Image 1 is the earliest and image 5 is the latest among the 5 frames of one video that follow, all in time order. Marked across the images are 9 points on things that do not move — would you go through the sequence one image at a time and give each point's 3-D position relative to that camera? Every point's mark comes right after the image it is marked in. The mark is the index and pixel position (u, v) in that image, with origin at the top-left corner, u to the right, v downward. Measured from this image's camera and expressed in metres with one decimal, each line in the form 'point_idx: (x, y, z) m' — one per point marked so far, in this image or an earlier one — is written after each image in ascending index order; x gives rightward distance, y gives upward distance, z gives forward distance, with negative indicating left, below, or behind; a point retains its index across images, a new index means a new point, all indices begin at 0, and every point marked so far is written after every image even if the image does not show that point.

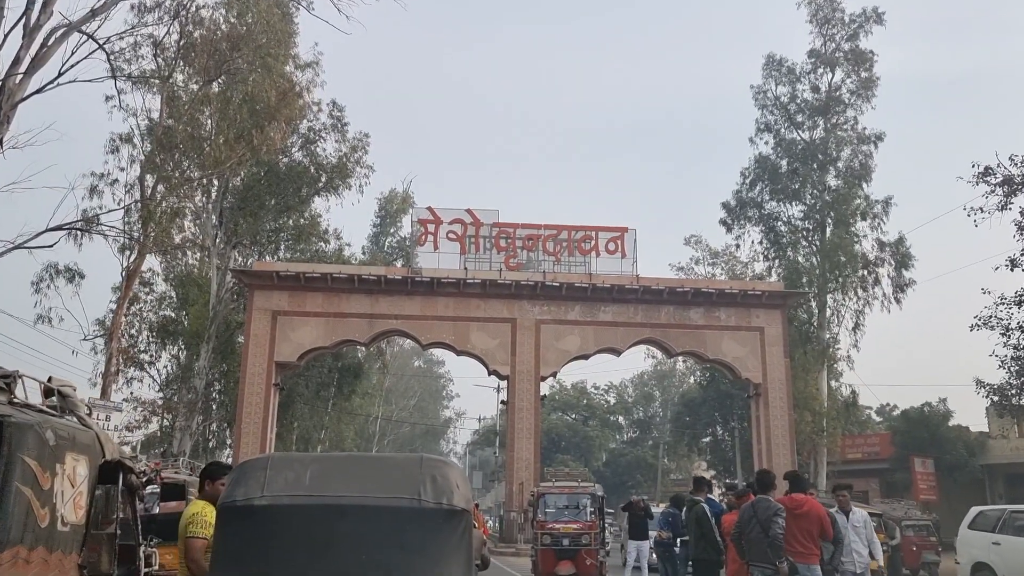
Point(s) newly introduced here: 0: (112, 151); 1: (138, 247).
0: (-8.5, +2.9, +17.9) m
1: (-8.0, +0.9, +18.1) m
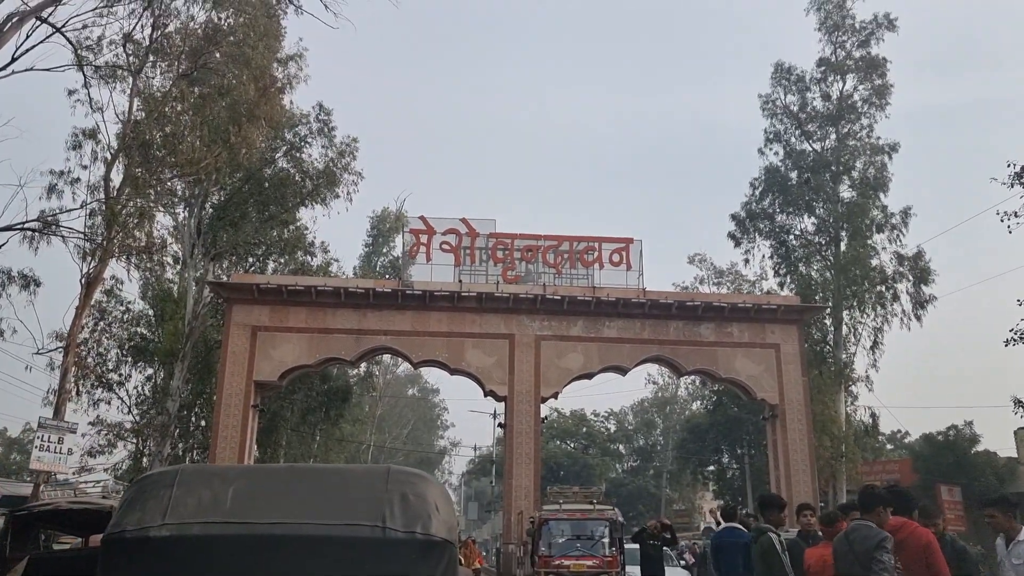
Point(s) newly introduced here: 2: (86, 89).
0: (-8.5, +2.7, +16.4) m
1: (-8.0, +0.7, +16.5) m
2: (-8.7, +4.1, +17.2) m
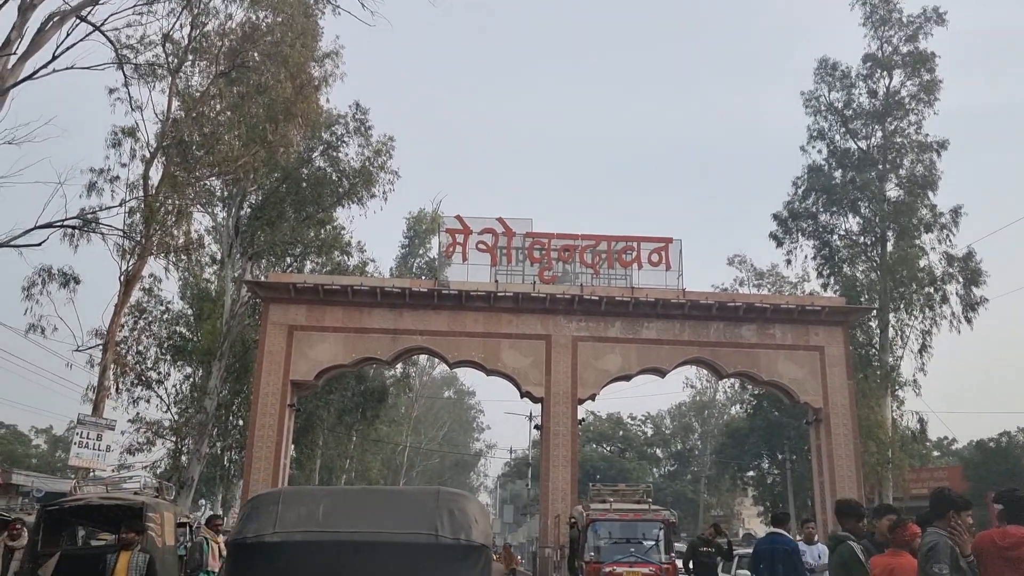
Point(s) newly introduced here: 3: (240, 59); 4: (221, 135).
0: (-7.8, +2.8, +16.5) m
1: (-7.3, +0.7, +16.5) m
2: (-7.9, +4.1, +17.3) m
3: (-5.9, +5.0, +18.2) m
4: (-6.5, +3.4, +18.8) m
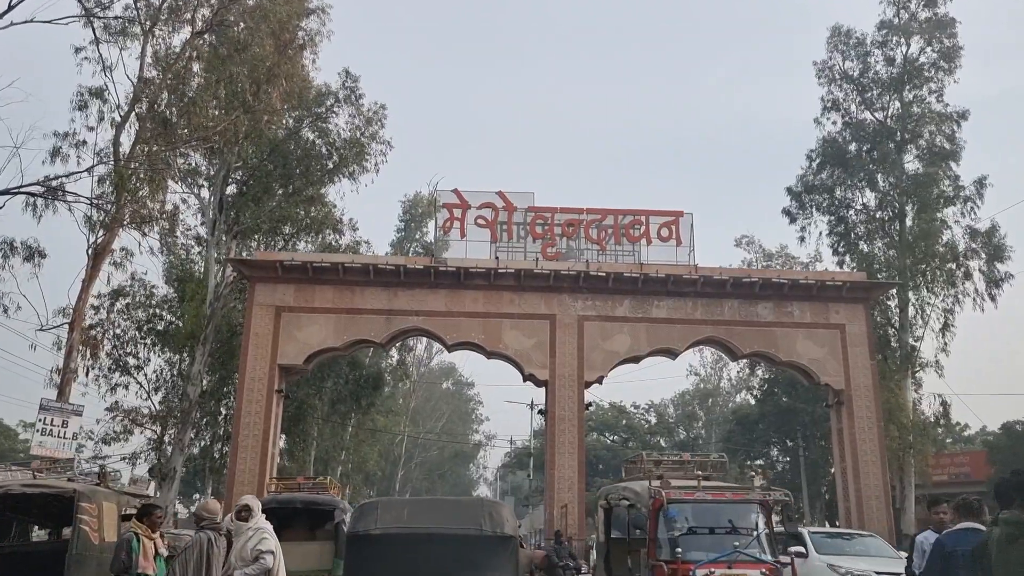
0: (-7.8, +3.2, +15.1) m
1: (-7.3, +1.2, +15.2) m
2: (-7.9, +4.6, +15.9) m
3: (-5.9, +5.5, +16.9) m
4: (-6.5, +3.9, +17.5) m
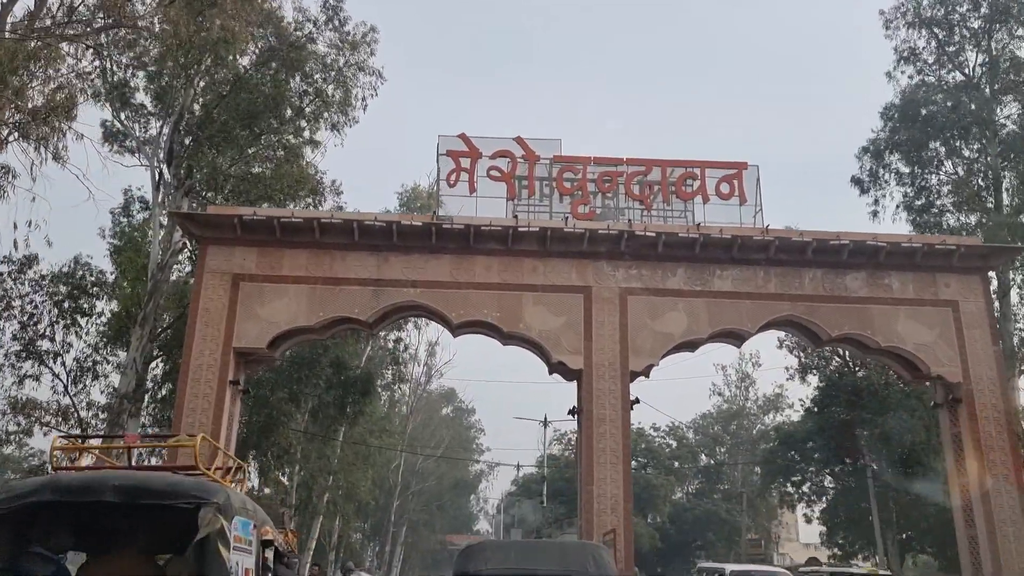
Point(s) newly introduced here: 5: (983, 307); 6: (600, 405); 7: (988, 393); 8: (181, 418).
0: (-7.3, +4.1, +10.9) m
1: (-6.8, +2.1, +10.9) m
2: (-7.5, +5.4, +11.7) m
3: (-5.4, +6.3, +12.7) m
4: (-6.1, +4.7, +13.2) m
5: (+9.1, -0.4, +16.3) m
6: (+1.6, -2.1, +15.3) m
7: (+8.9, -2.0, +15.7) m
8: (-5.8, -2.3, +14.8) m
